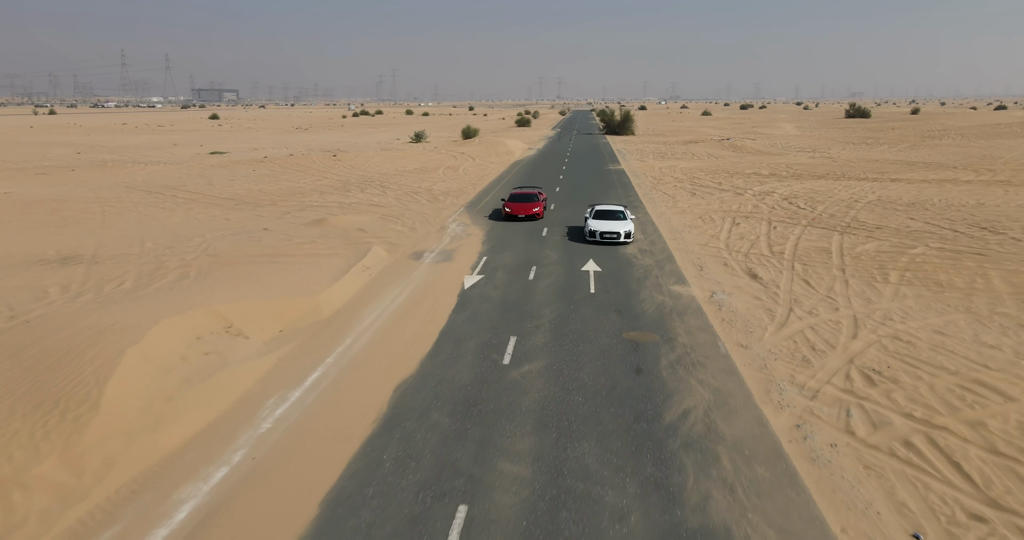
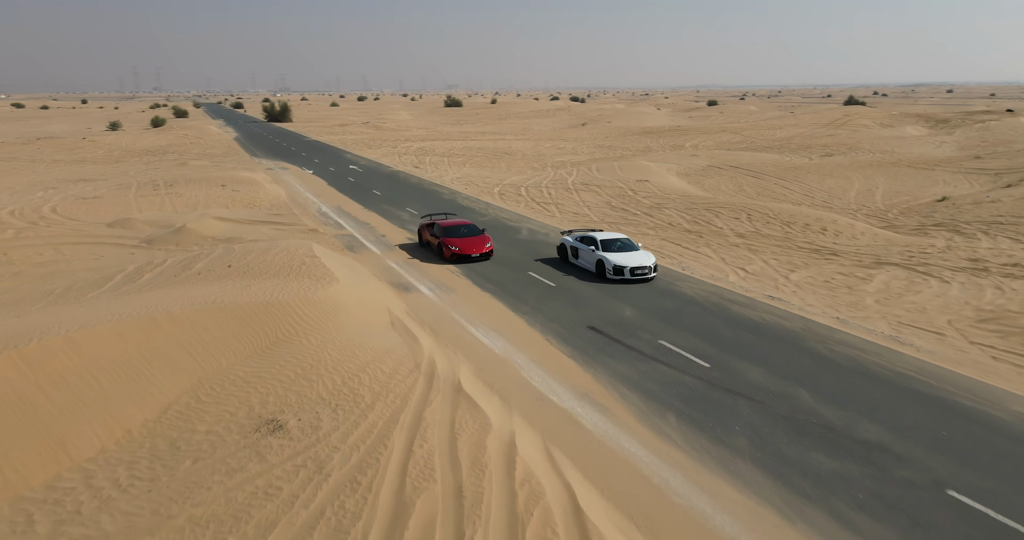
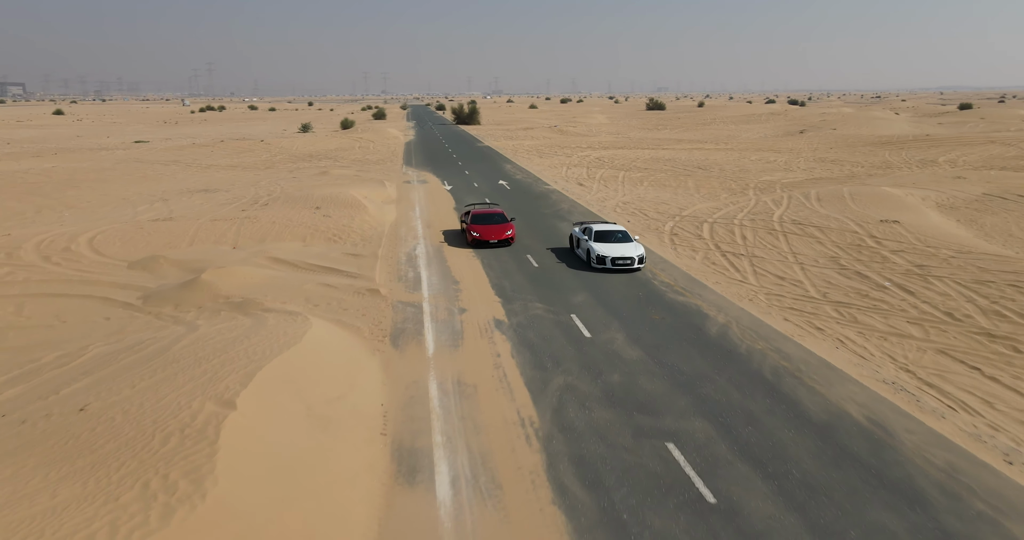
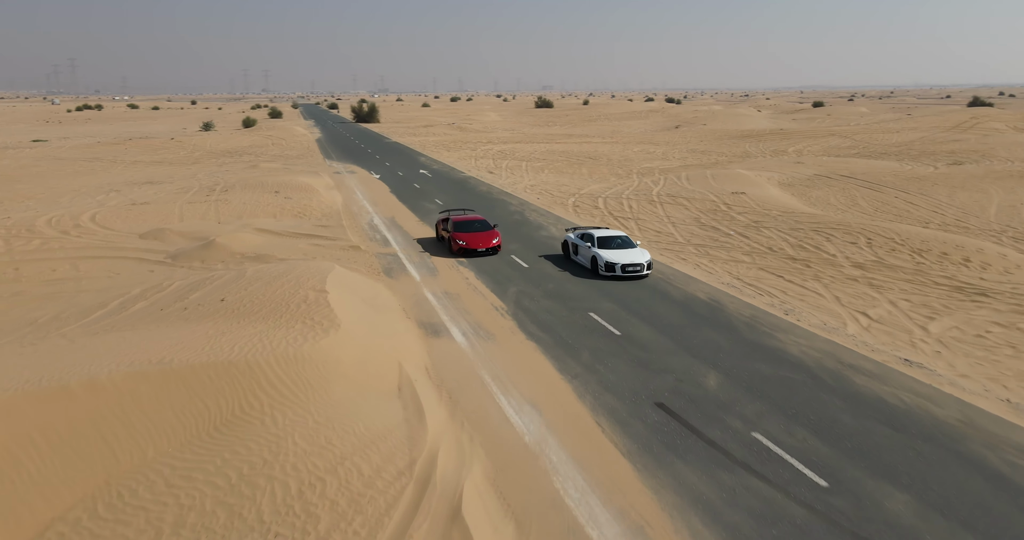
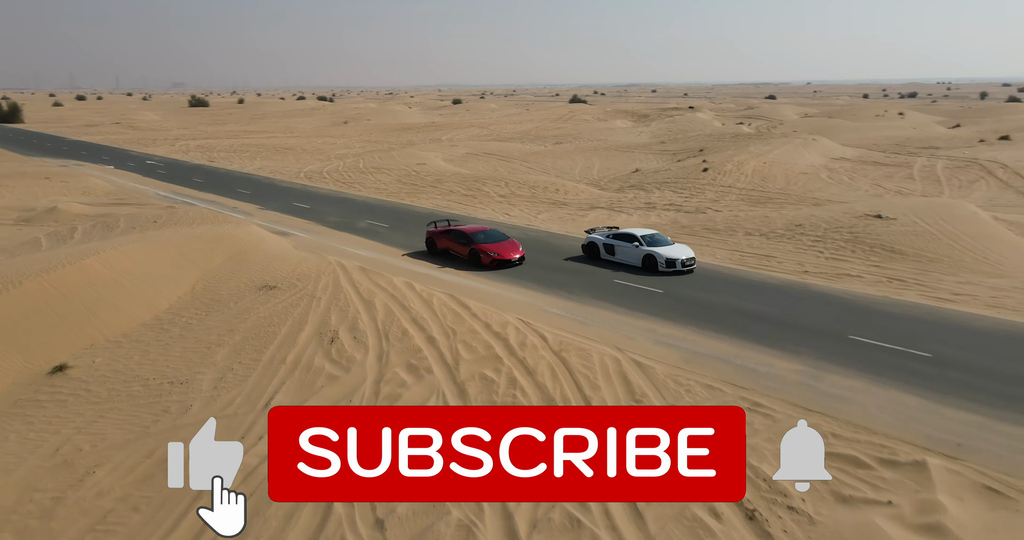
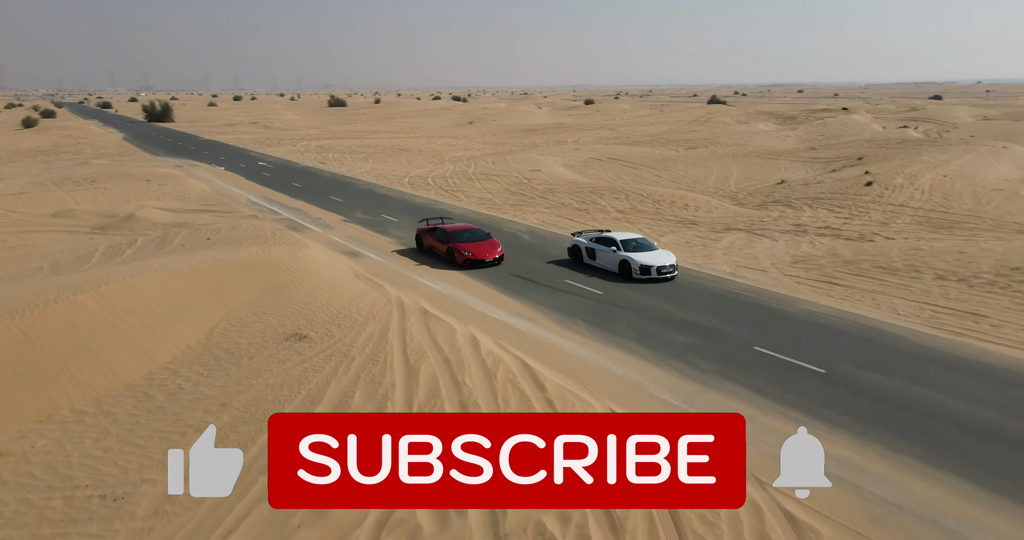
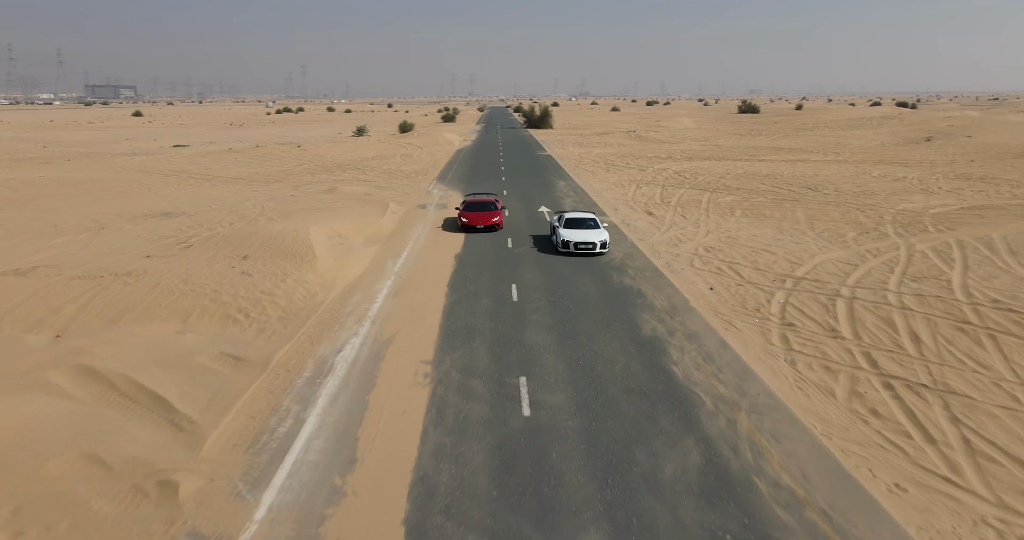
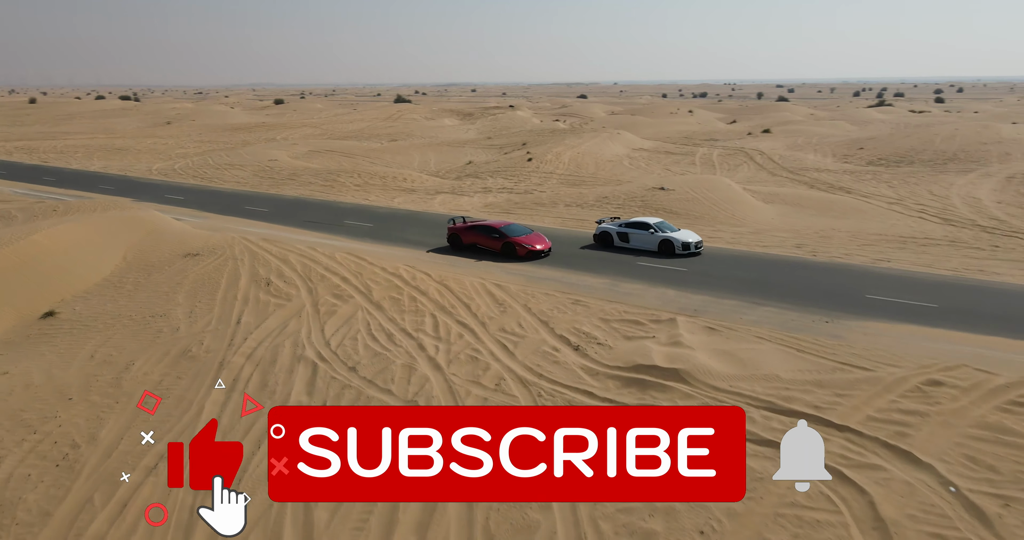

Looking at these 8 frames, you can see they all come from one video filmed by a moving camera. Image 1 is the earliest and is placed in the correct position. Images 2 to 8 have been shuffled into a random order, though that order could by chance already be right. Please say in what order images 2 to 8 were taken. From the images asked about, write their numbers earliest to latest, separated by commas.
7, 3, 4, 2, 6, 5, 8
